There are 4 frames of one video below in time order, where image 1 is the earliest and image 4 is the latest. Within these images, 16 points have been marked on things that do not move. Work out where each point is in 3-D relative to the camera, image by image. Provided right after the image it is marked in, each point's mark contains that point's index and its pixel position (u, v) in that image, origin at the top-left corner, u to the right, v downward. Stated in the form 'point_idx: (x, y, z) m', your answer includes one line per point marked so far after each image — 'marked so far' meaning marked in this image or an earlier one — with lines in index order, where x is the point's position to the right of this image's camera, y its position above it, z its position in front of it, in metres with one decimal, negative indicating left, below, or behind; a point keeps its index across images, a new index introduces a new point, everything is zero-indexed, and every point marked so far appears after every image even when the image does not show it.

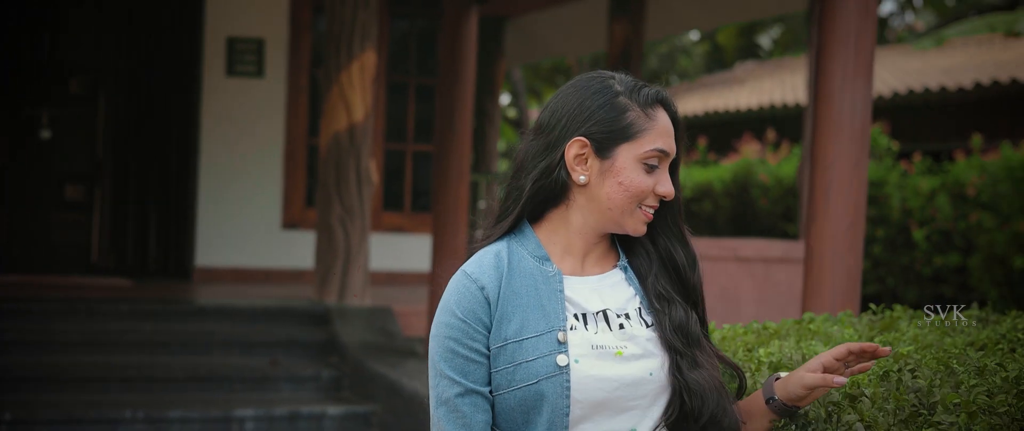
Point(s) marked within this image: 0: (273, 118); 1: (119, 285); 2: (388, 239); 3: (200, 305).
0: (-1.2, +0.5, +8.8) m
1: (-1.8, -0.3, +8.1) m
2: (-0.6, -0.1, +8.9) m
3: (-1.2, -0.3, +6.8) m
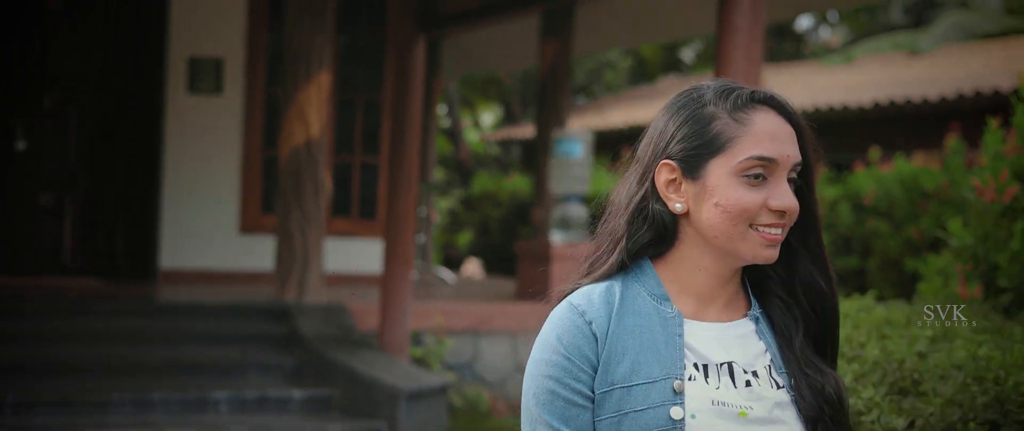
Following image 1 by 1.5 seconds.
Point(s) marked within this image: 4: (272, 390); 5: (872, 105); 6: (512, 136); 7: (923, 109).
0: (-1.5, +0.5, +9.5) m
1: (-2.1, -0.3, +8.8) m
2: (-0.9, -0.2, +9.7) m
3: (-1.5, -0.4, +7.6) m
4: (-0.9, -0.7, +6.8) m
5: (+2.2, +0.7, +10.9) m
6: (0.0, +0.8, +17.9) m
7: (+2.5, +0.6, +10.6) m
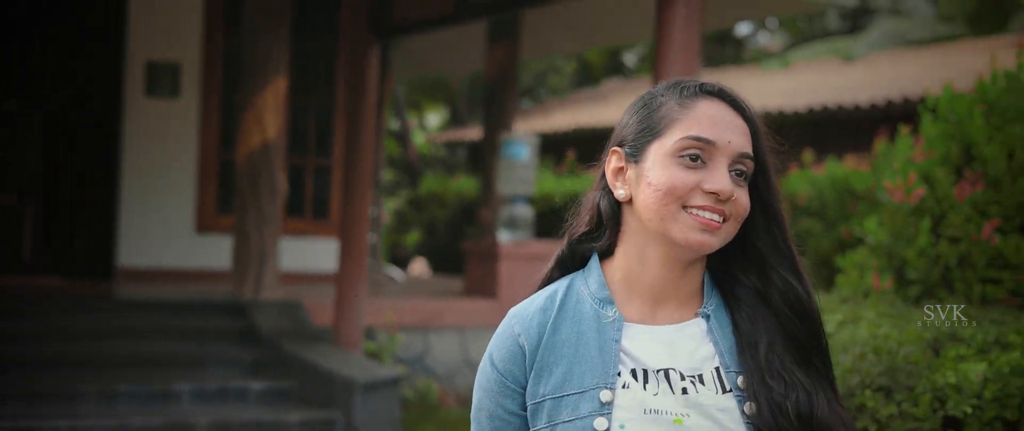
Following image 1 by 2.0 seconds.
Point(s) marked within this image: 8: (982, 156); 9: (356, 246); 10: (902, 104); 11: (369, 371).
0: (-1.8, +0.5, +9.8) m
1: (-2.4, -0.3, +9.1) m
2: (-1.2, -0.2, +10.0) m
3: (-1.7, -0.4, +7.9) m
4: (-1.1, -0.7, +7.1) m
5: (+1.9, +0.7, +11.3) m
6: (-0.5, +0.8, +18.2) m
7: (+2.1, +0.6, +11.0) m
8: (+1.3, +0.2, +4.8) m
9: (-0.7, -0.1, +7.7) m
10: (+2.3, +0.7, +10.5) m
11: (-0.6, -0.6, +7.0) m
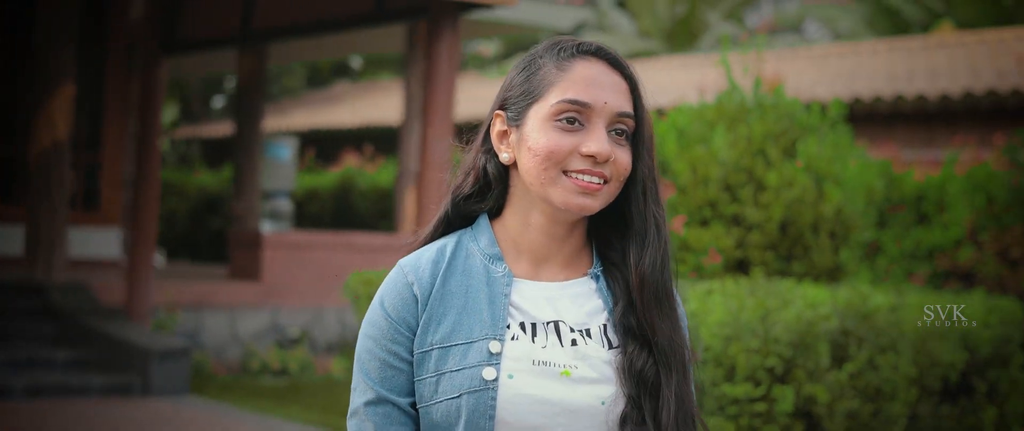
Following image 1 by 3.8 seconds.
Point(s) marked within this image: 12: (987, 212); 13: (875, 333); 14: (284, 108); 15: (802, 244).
0: (-3.3, +0.5, +10.7) m
1: (-3.7, -0.3, +9.9) m
2: (-2.8, -0.1, +11.0) m
3: (-2.9, -0.3, +8.8) m
4: (-2.2, -0.6, +8.1) m
5: (+0.1, +0.7, +12.8) m
6: (-3.4, +0.9, +19.2) m
7: (+0.4, +0.7, +12.5) m
8: (+0.6, +0.2, +6.3) m
9: (-1.8, -0.1, +8.8) m
10: (+0.7, +0.7, +12.1) m
11: (-1.6, -0.6, +8.1) m
12: (+2.3, 0.0, +8.7) m
13: (+1.0, -0.3, +4.7) m
14: (-2.3, +1.1, +17.8) m
15: (+1.0, -0.1, +5.9) m
